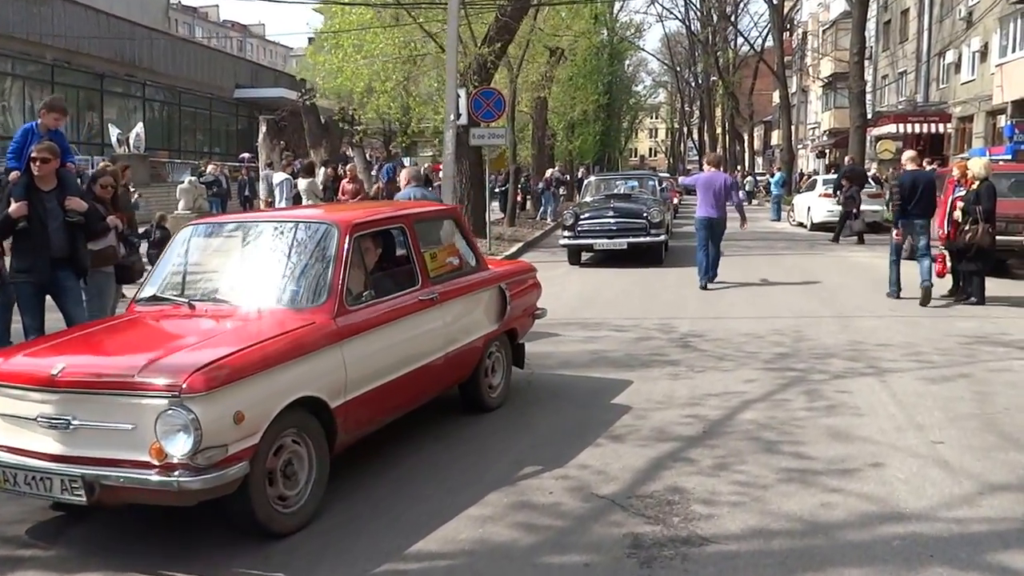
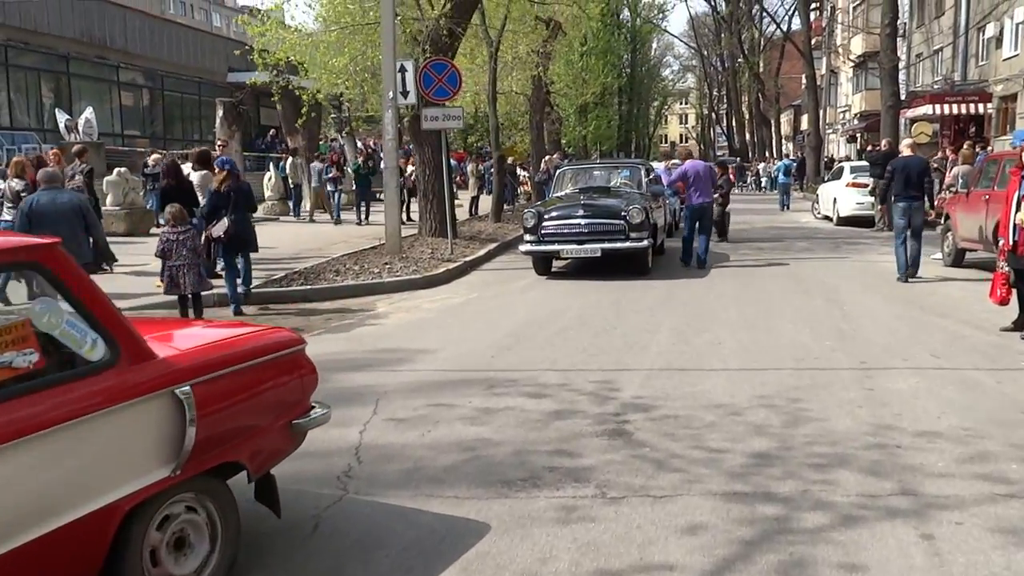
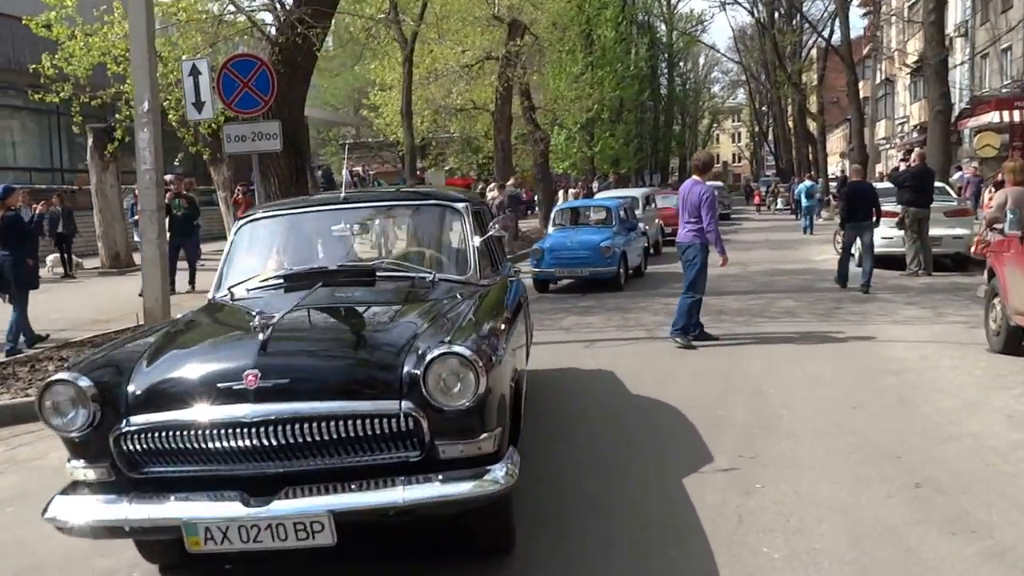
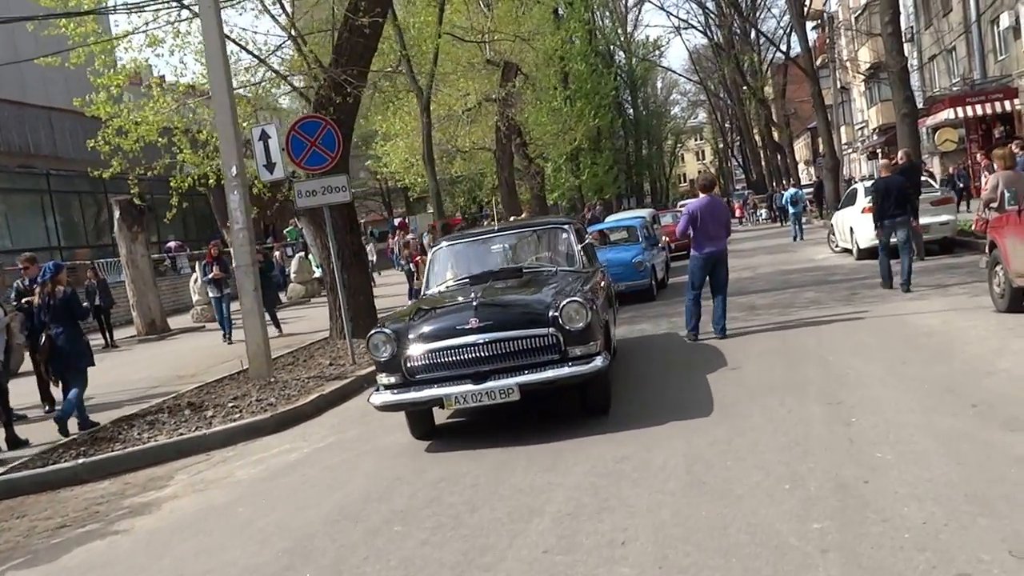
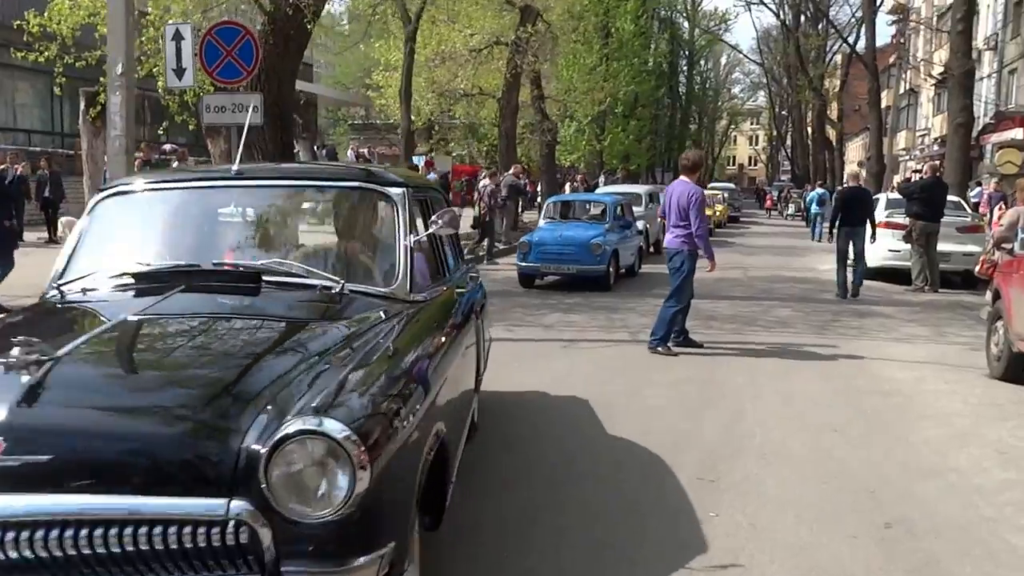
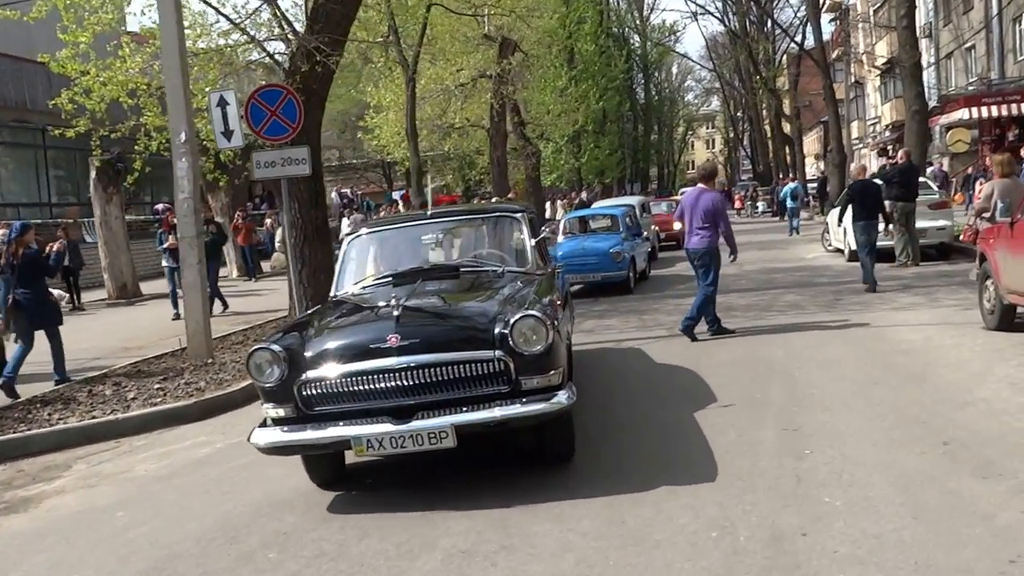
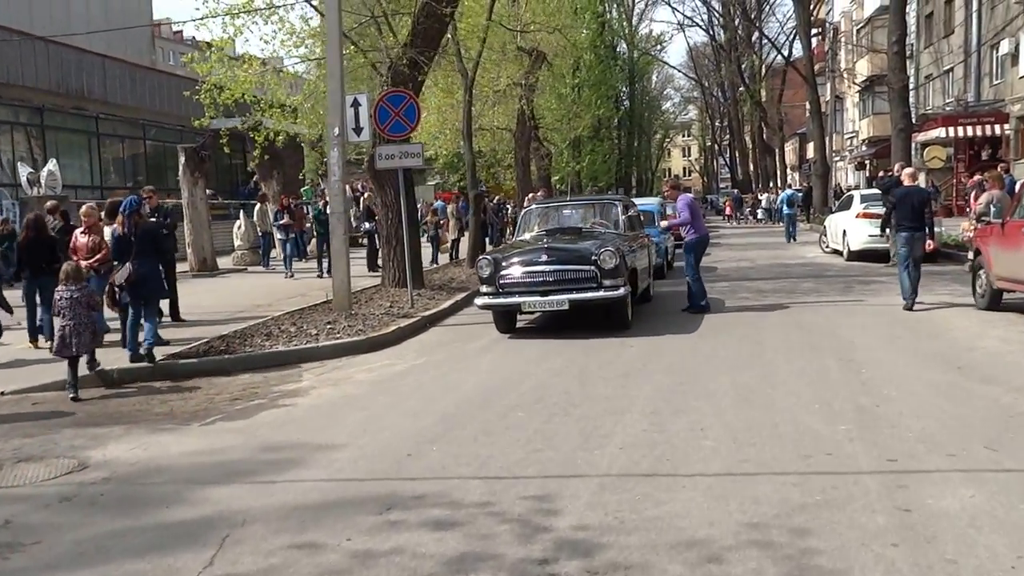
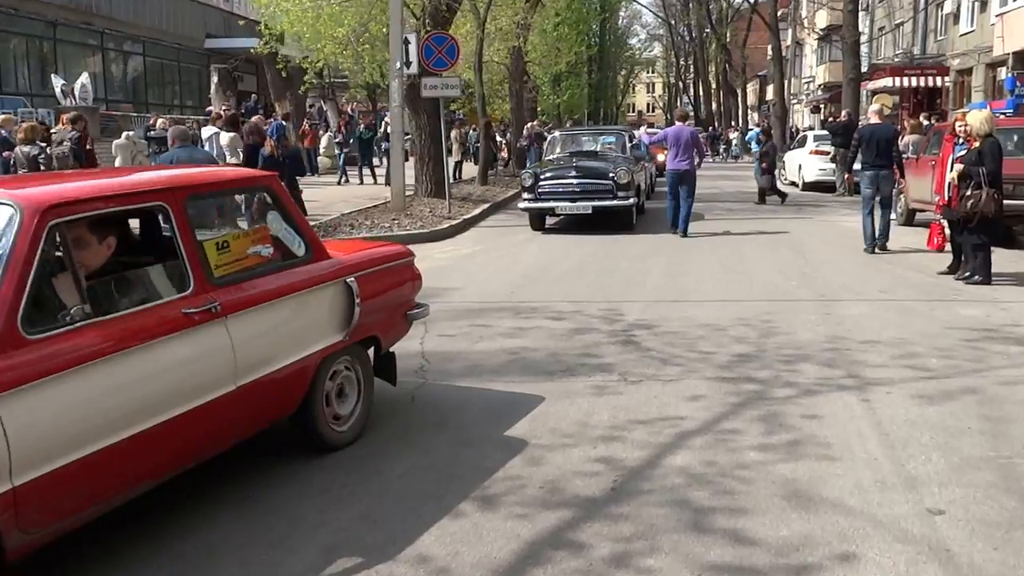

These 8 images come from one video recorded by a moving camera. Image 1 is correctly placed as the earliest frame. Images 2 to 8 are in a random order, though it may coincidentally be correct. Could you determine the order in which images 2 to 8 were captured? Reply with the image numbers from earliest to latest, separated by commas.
8, 2, 7, 4, 6, 3, 5
